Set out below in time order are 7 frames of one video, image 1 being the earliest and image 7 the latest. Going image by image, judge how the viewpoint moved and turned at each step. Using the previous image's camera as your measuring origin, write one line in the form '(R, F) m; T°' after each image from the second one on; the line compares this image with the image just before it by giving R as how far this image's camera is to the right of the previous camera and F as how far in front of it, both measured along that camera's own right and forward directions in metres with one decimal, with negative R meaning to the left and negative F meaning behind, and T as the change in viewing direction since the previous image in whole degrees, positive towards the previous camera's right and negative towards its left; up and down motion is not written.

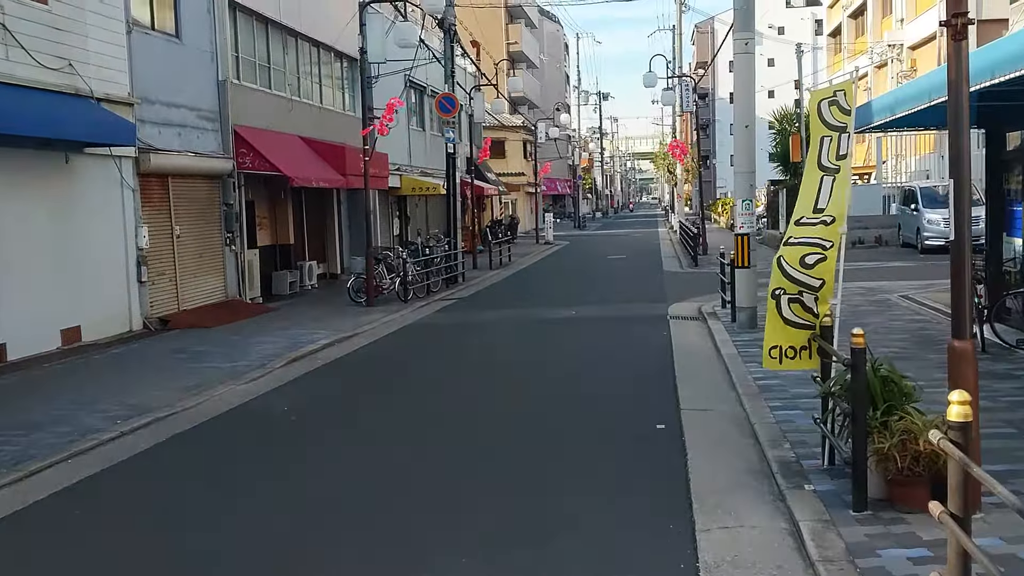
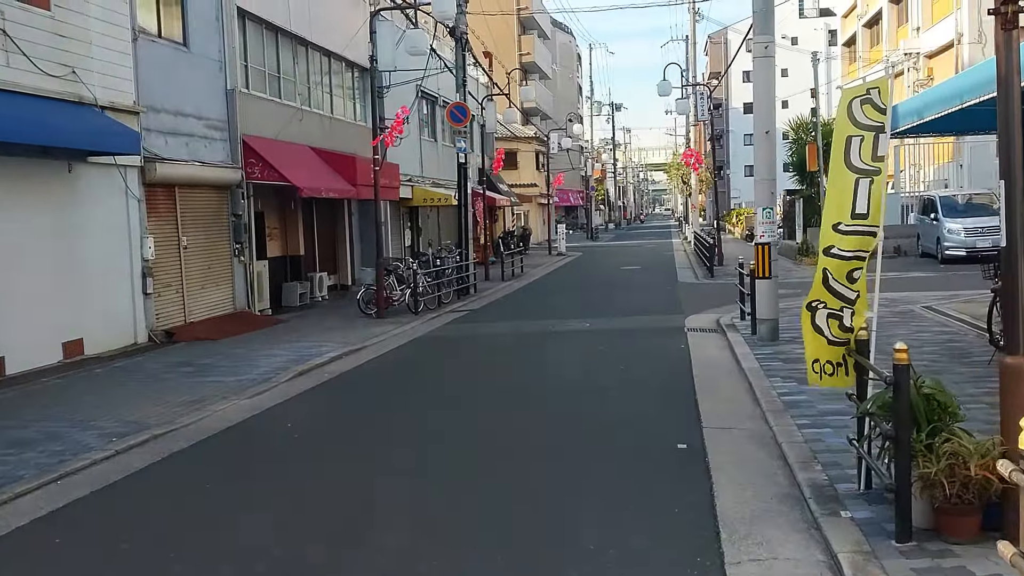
(0.0, +0.3) m; -1°
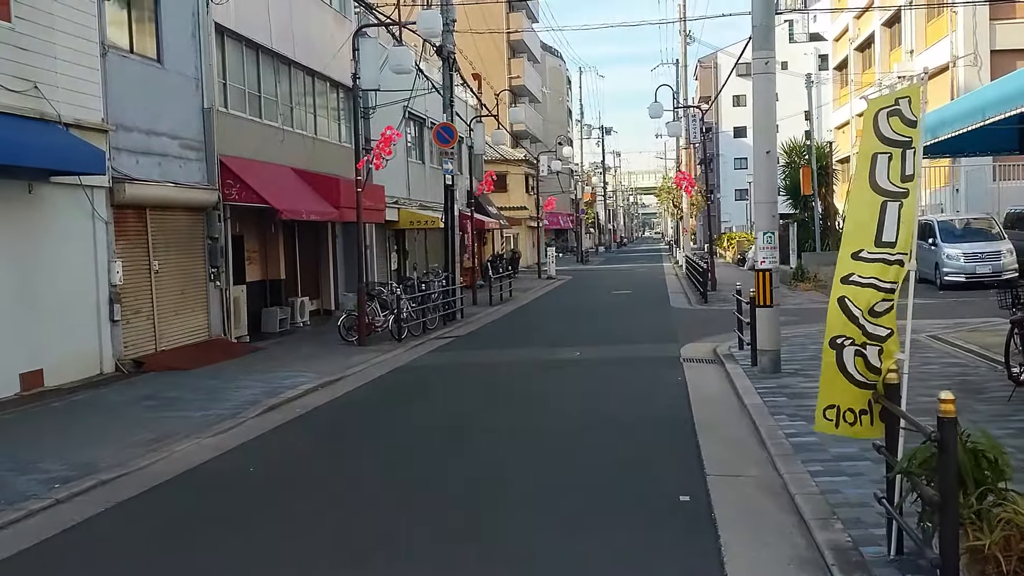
(+0.1, +0.7) m; +1°
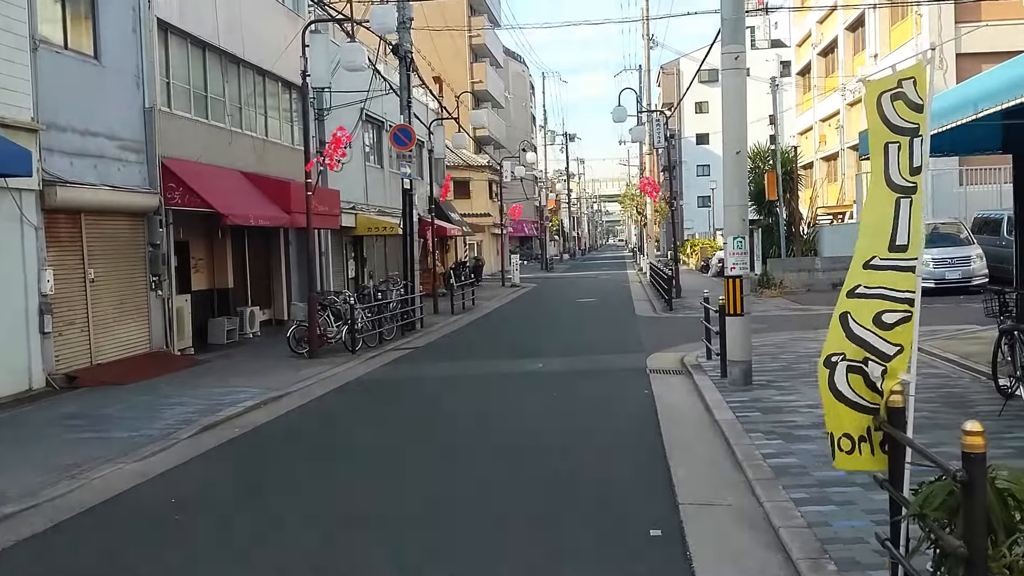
(+0.1, +0.7) m; +2°
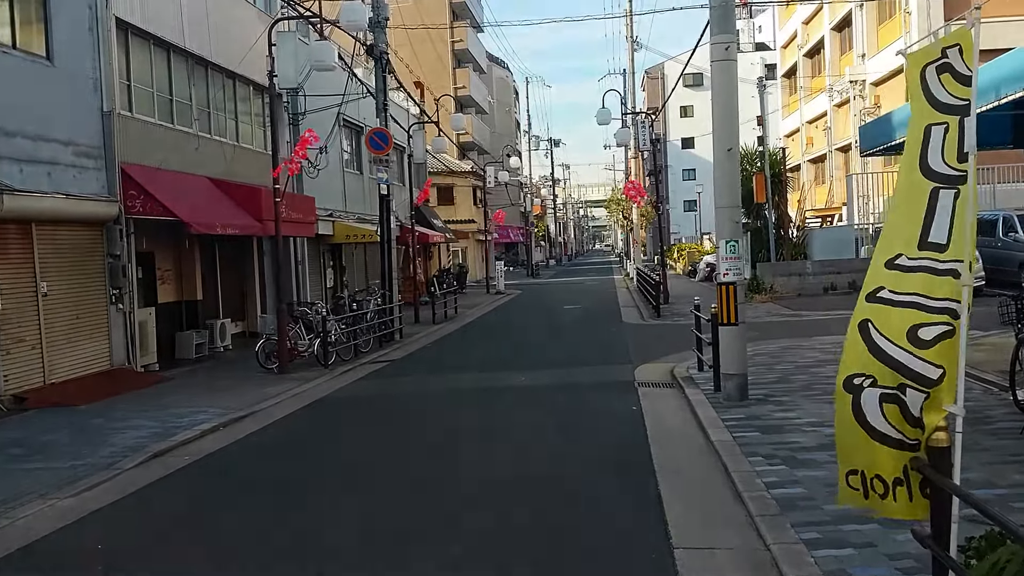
(+0.1, +0.7) m; +1°
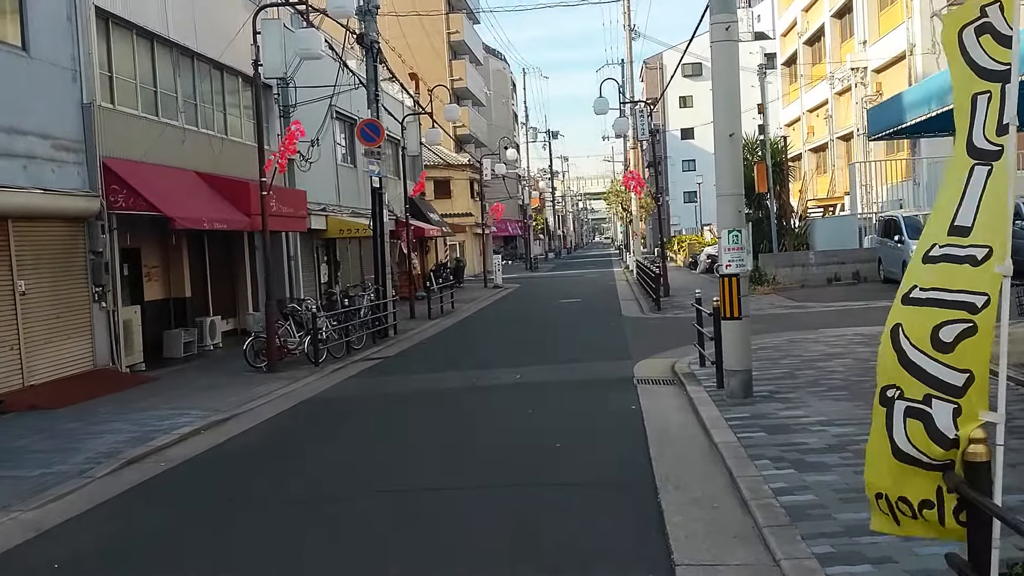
(+0.1, +0.4) m; 0°
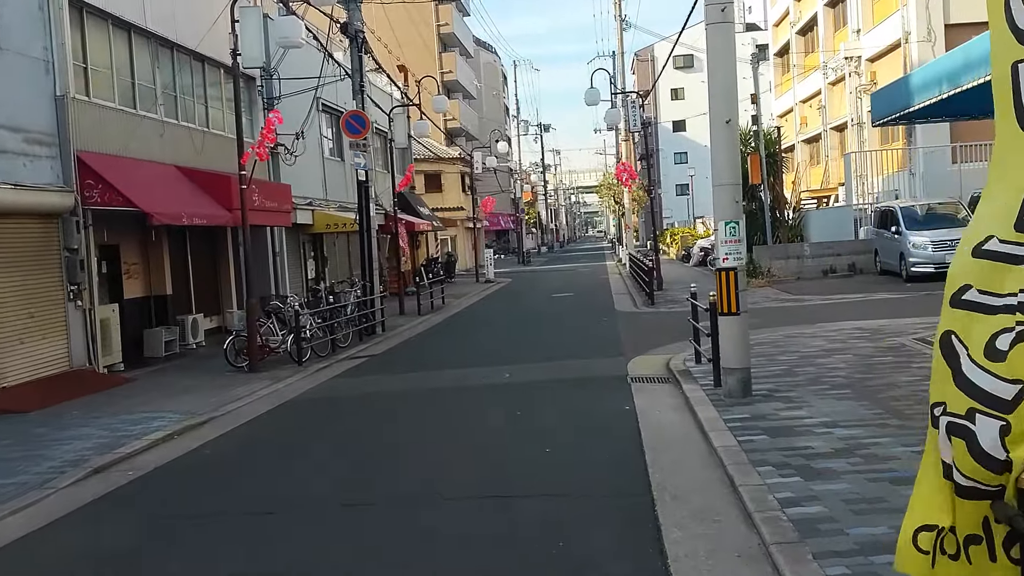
(+0.1, +0.4) m; 0°
